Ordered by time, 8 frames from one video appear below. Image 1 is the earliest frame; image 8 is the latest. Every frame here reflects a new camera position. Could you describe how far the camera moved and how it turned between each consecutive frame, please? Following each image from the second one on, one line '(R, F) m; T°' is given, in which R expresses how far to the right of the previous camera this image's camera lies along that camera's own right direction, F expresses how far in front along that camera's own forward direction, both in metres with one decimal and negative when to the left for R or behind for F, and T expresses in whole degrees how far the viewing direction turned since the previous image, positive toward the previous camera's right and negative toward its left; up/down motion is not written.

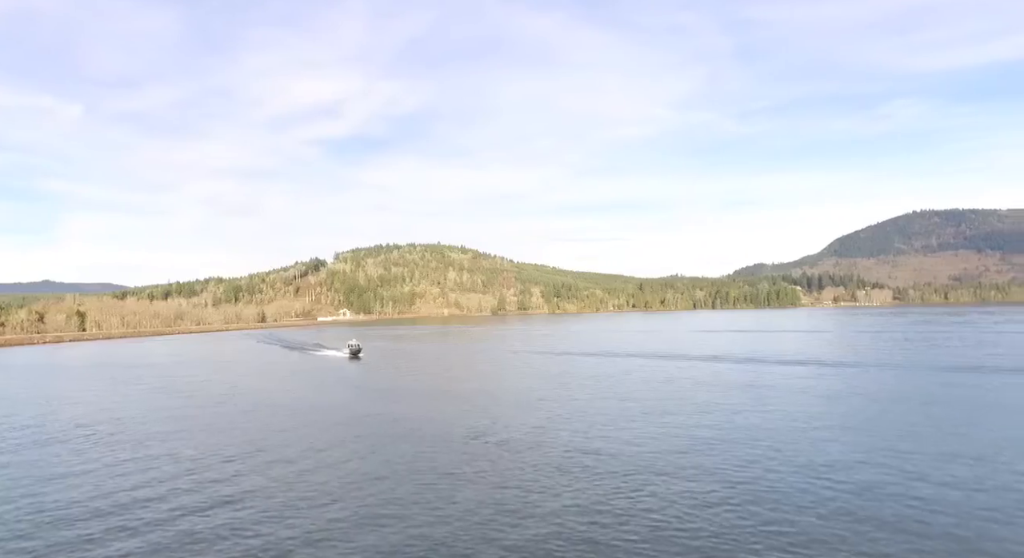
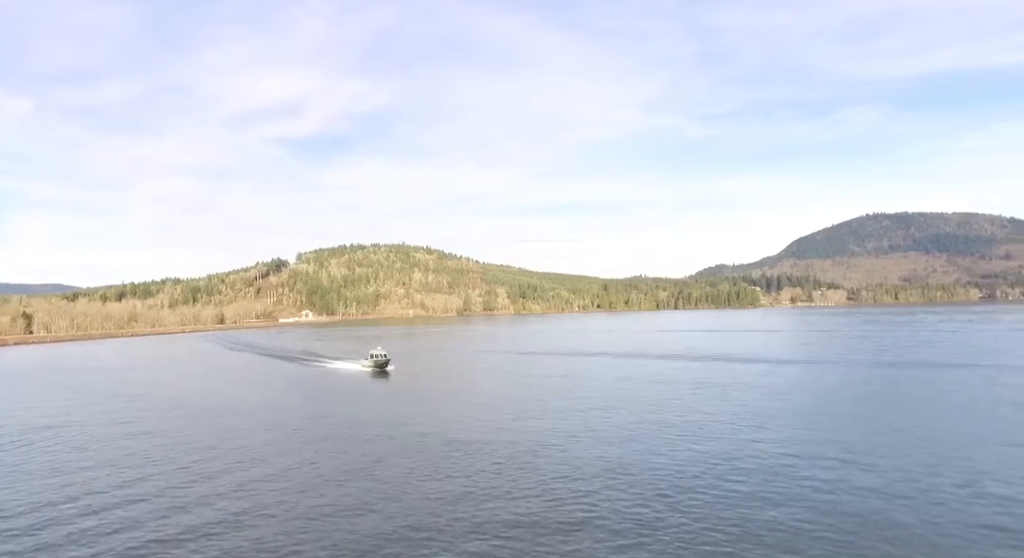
(+2.7, -1.8) m; +3°
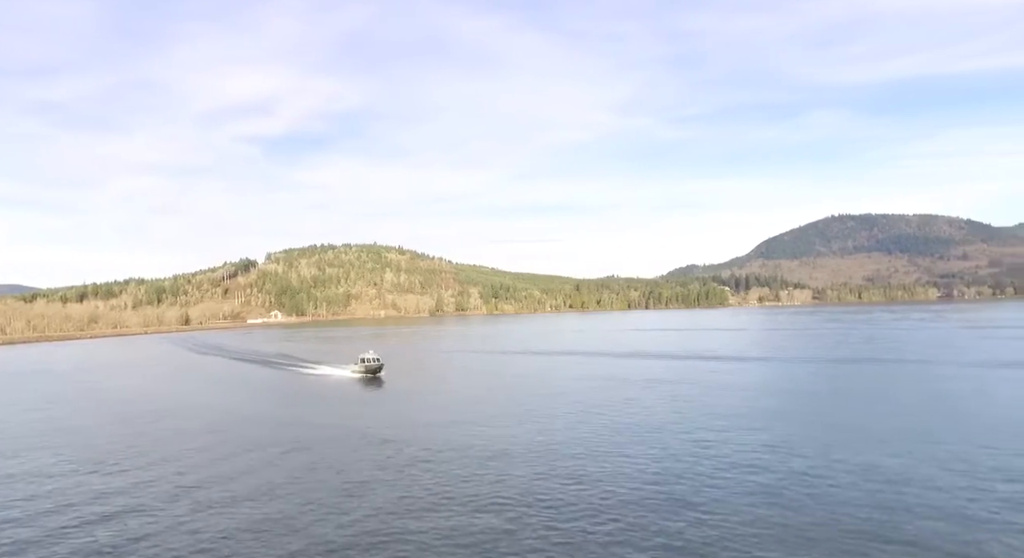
(+1.7, -0.8) m; +2°
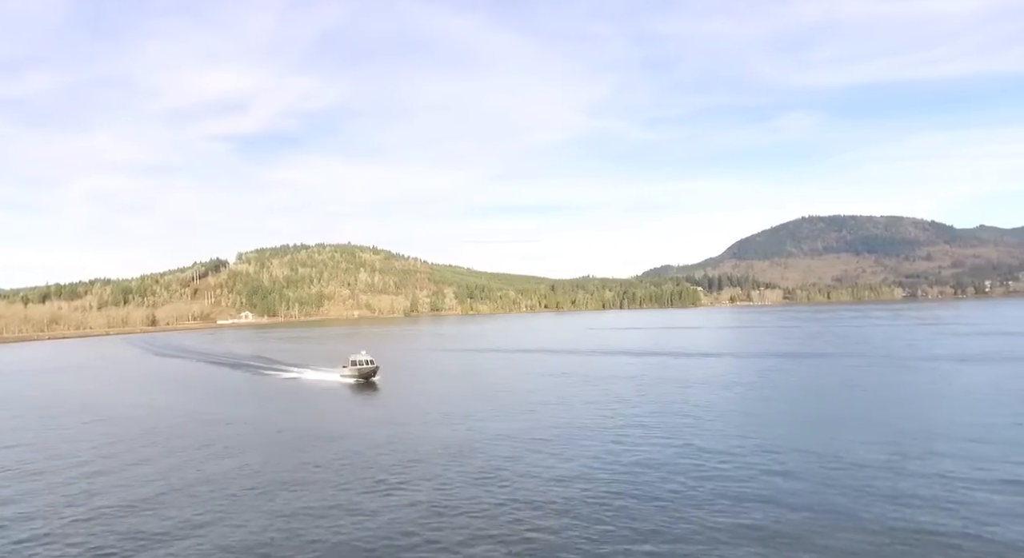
(+1.9, -0.5) m; +2°
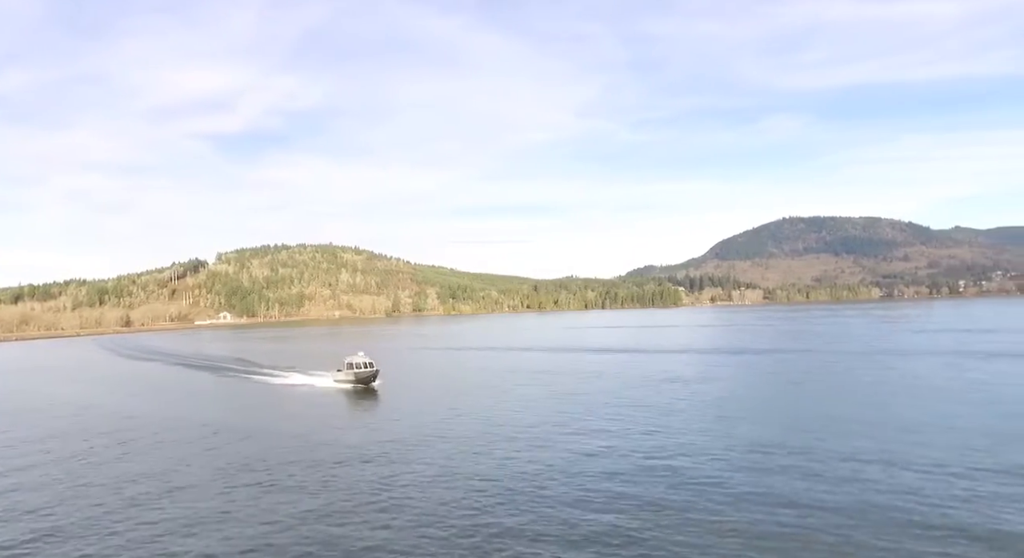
(+2.7, -0.5) m; +1°
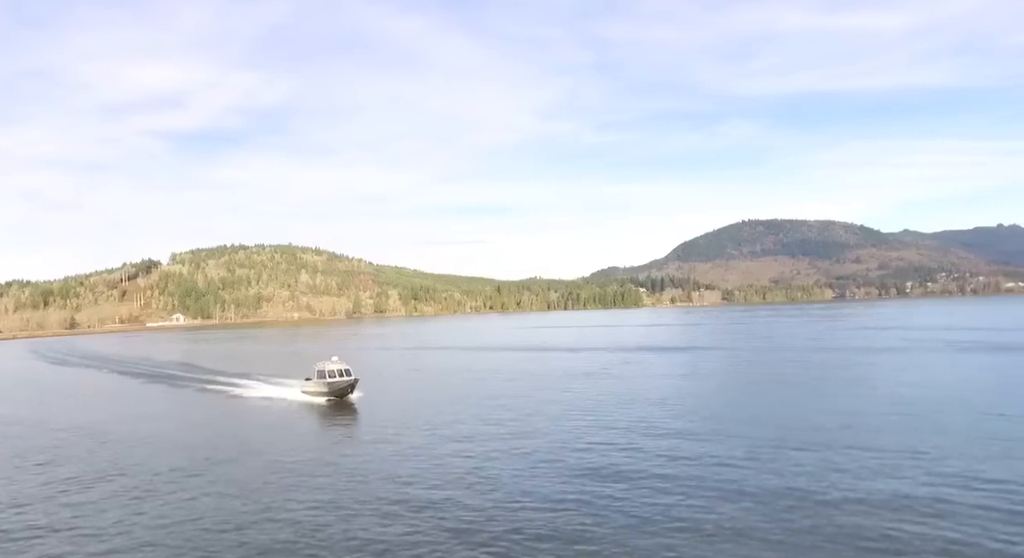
(+3.1, -0.5) m; +3°
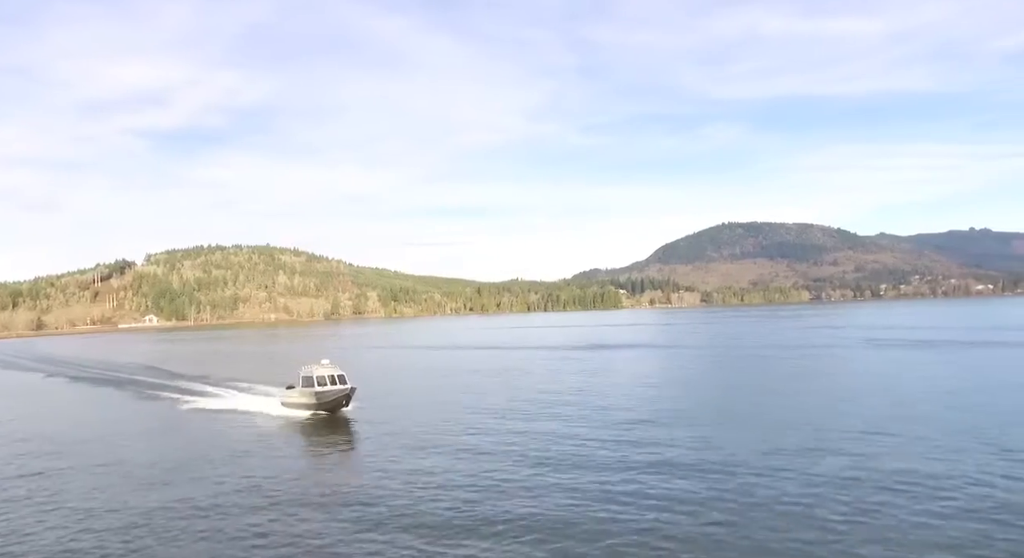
(+3.6, -0.4) m; +1°
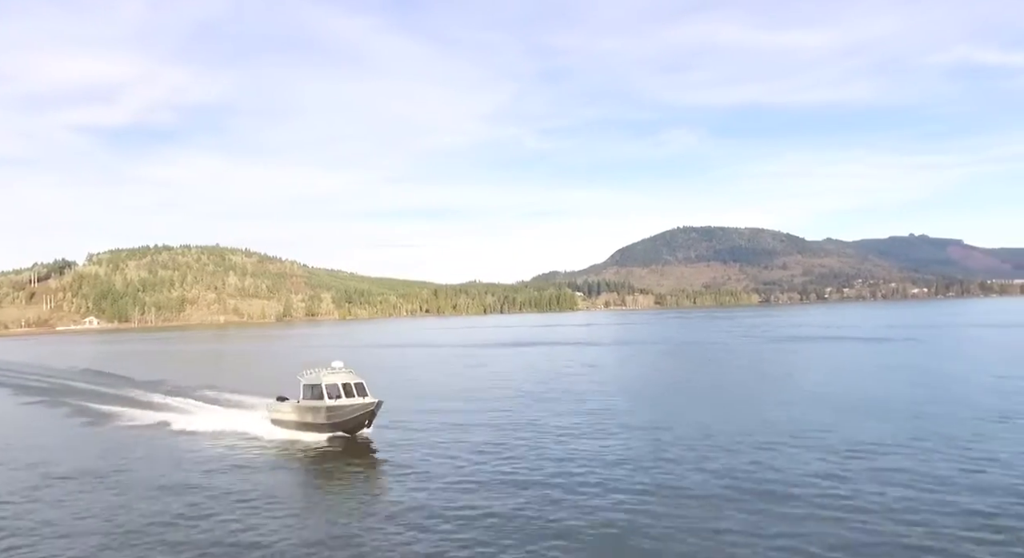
(+3.6, -0.8) m; +3°
